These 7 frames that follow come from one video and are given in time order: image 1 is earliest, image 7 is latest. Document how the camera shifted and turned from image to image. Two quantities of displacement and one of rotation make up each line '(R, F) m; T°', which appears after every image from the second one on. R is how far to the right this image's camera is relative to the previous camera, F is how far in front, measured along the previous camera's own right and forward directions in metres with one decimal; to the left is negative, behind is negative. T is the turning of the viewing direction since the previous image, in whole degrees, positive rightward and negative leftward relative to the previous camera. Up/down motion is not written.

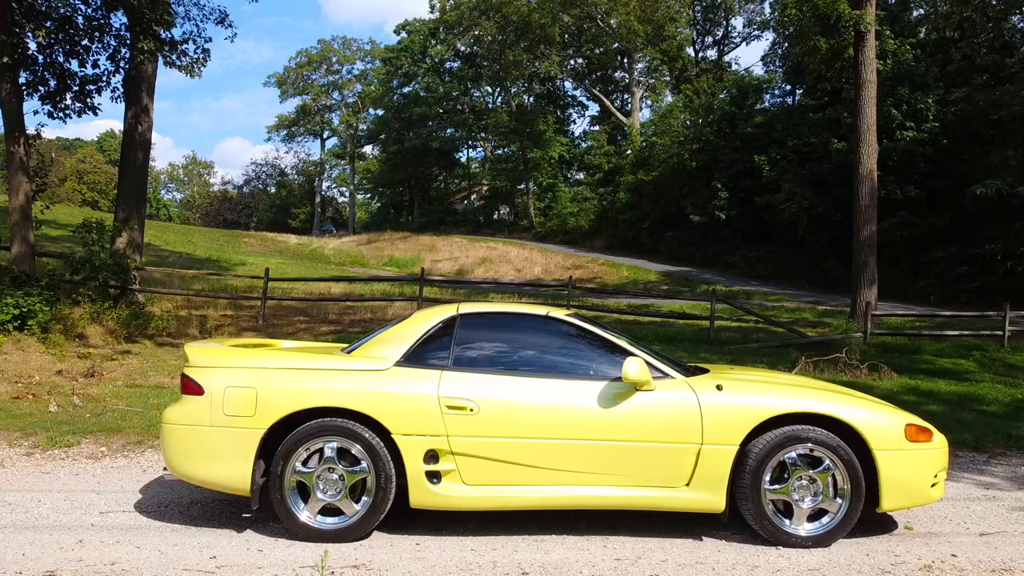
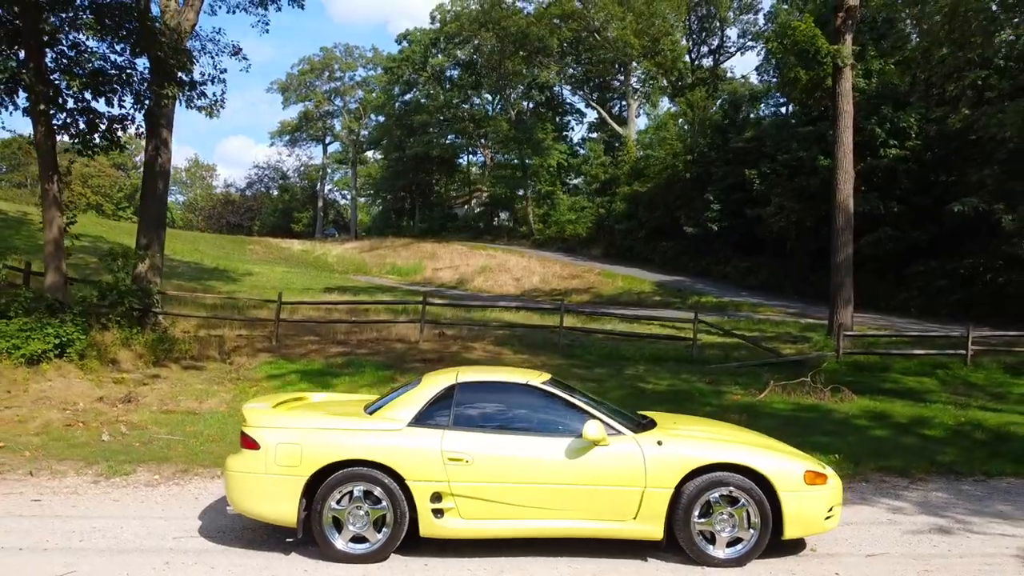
(+0.1, -1.0) m; 0°
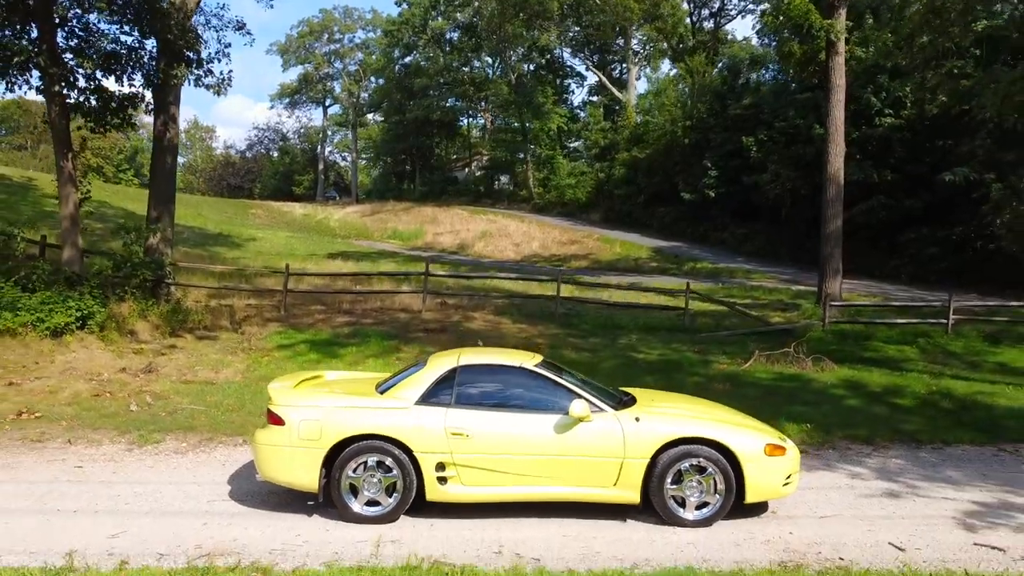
(0.0, -0.6) m; 0°
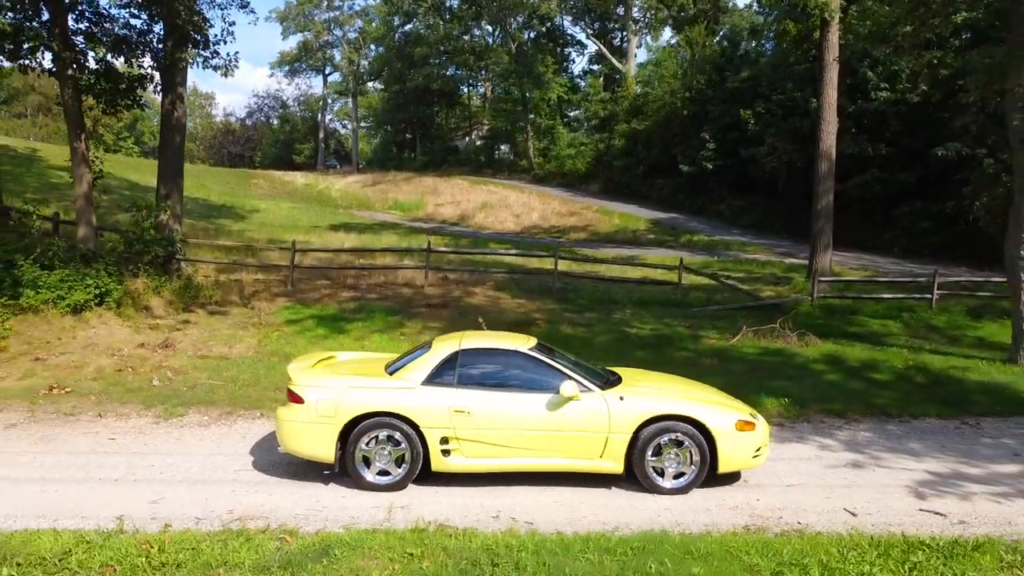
(0.0, -0.5) m; 0°
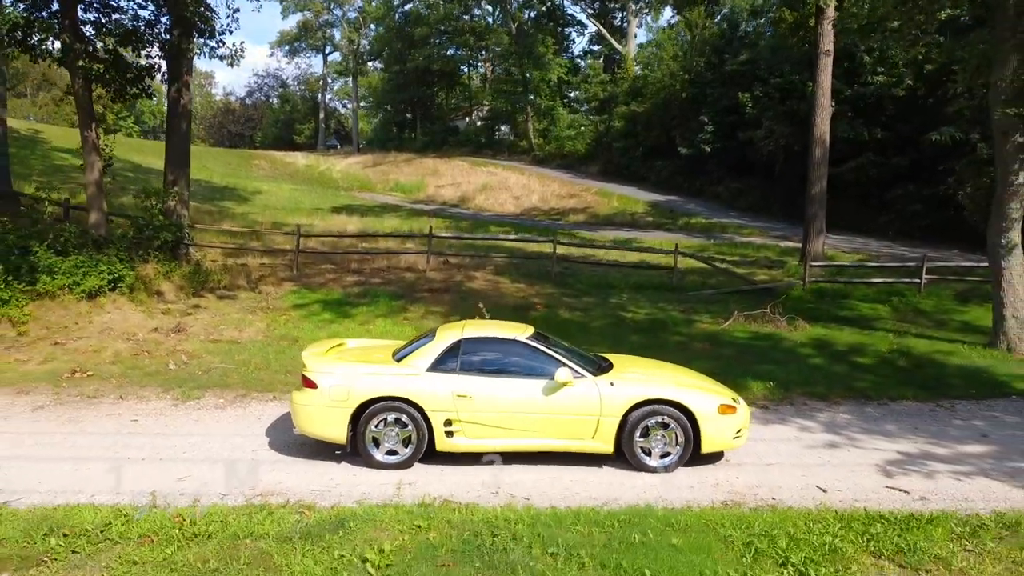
(0.0, -0.4) m; 0°
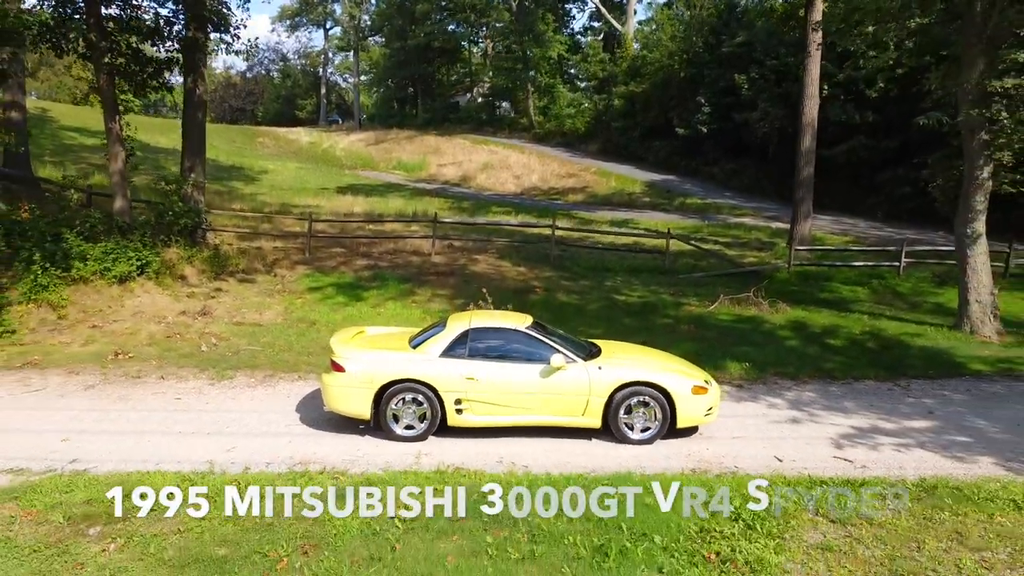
(0.0, -0.9) m; 0°
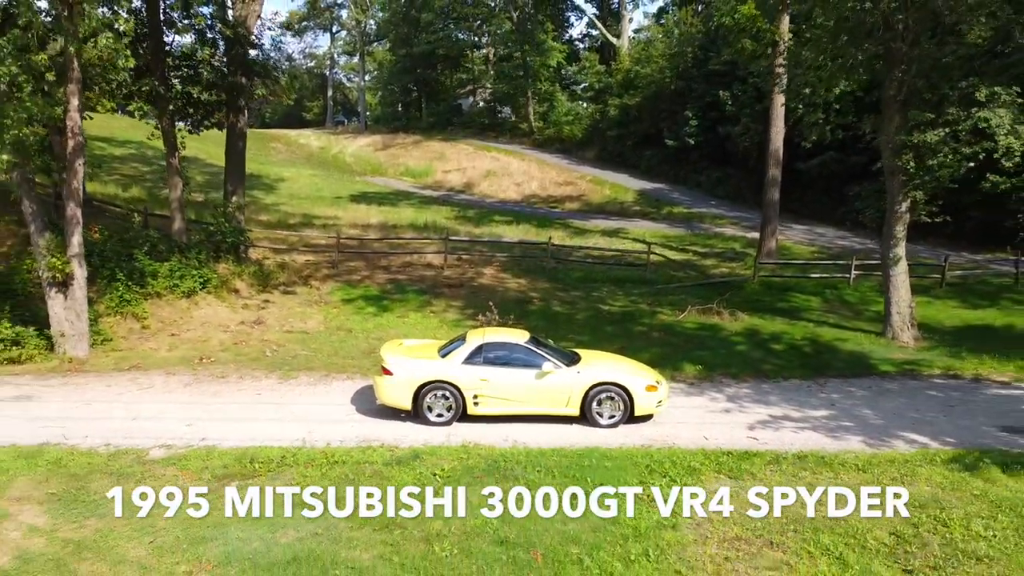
(0.0, -2.6) m; 0°
